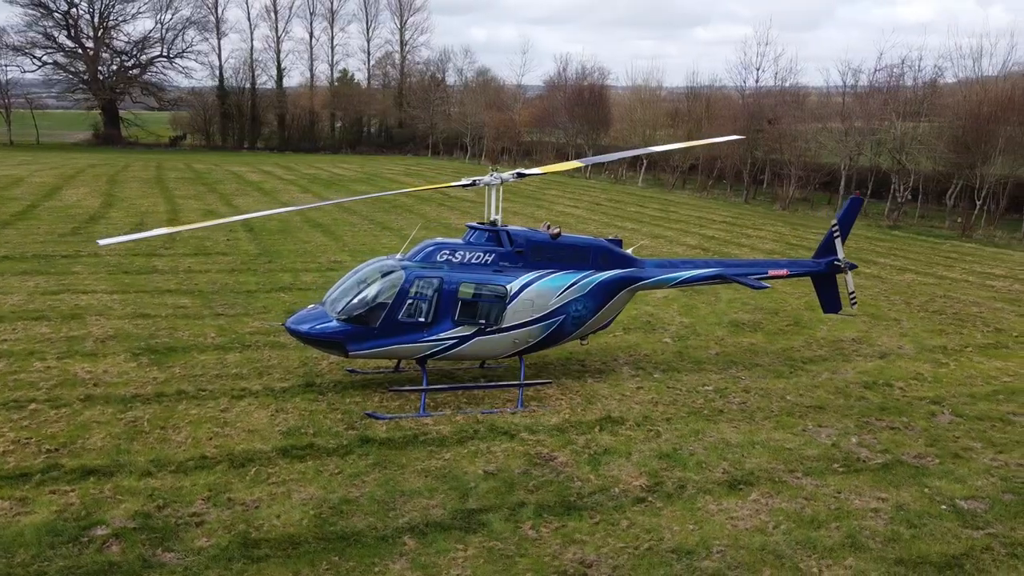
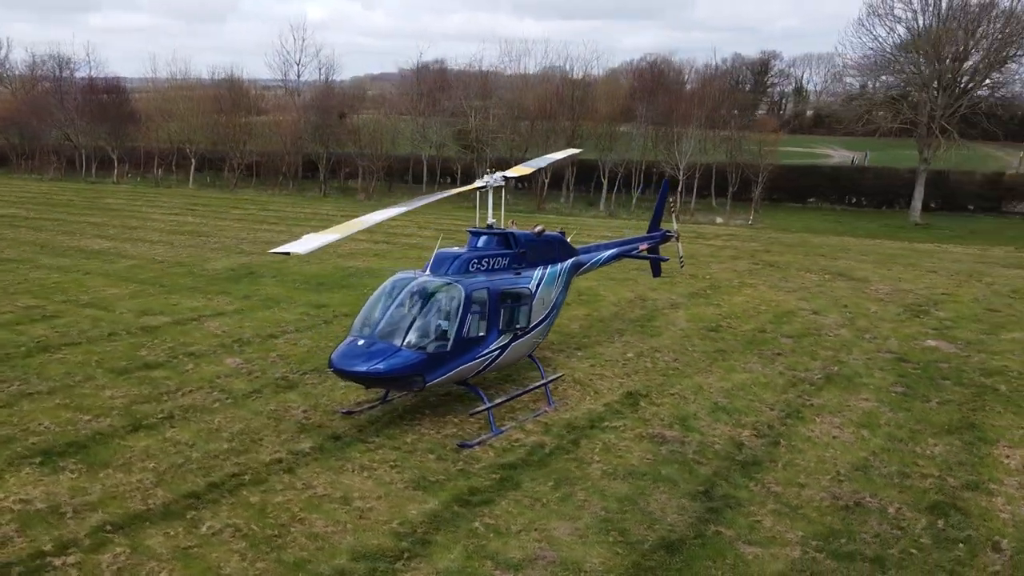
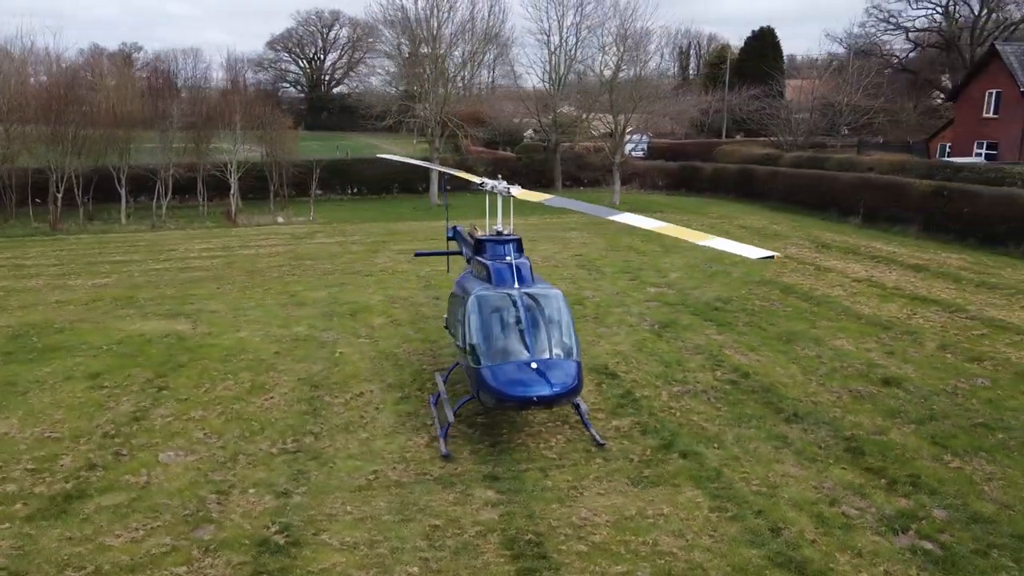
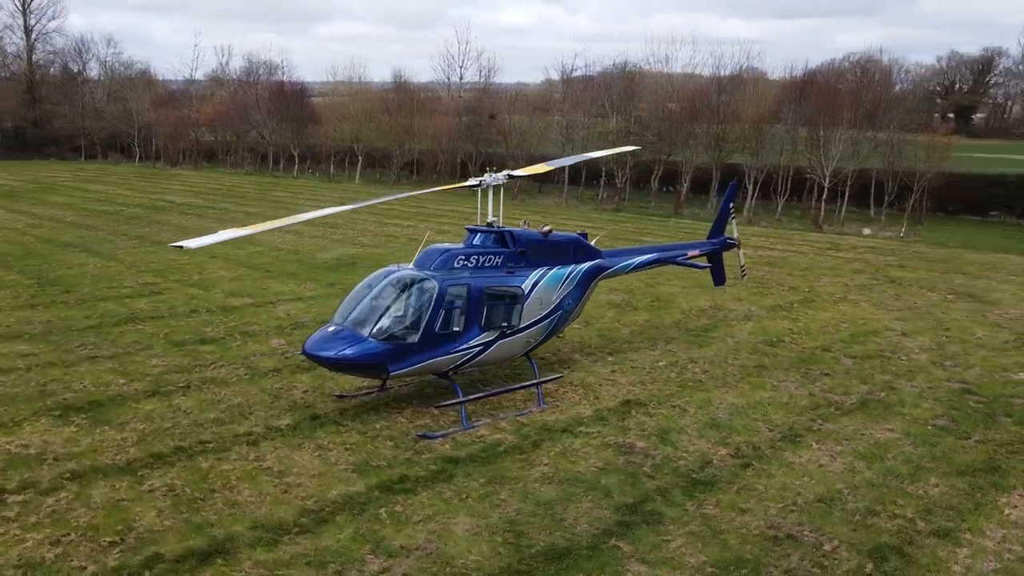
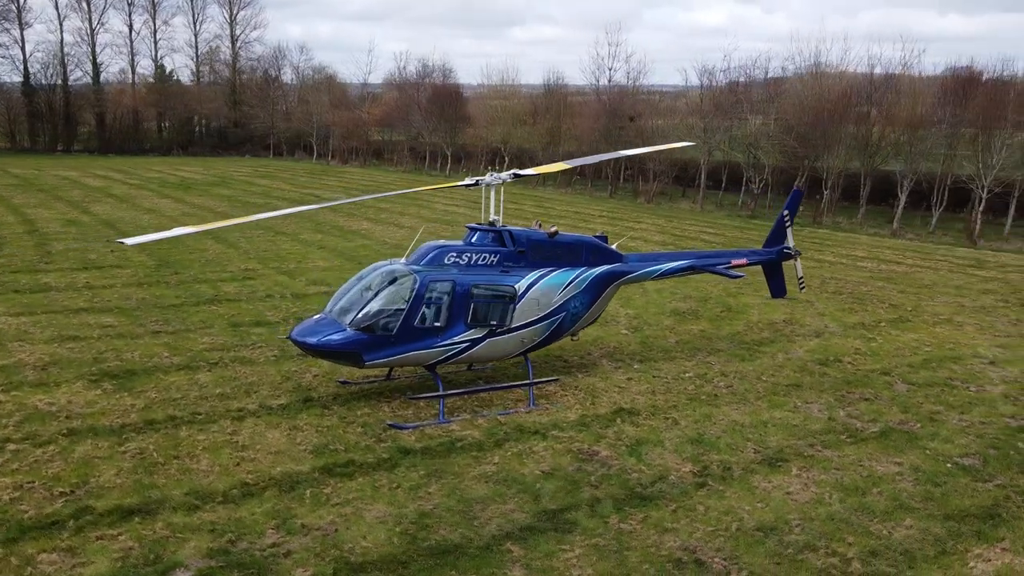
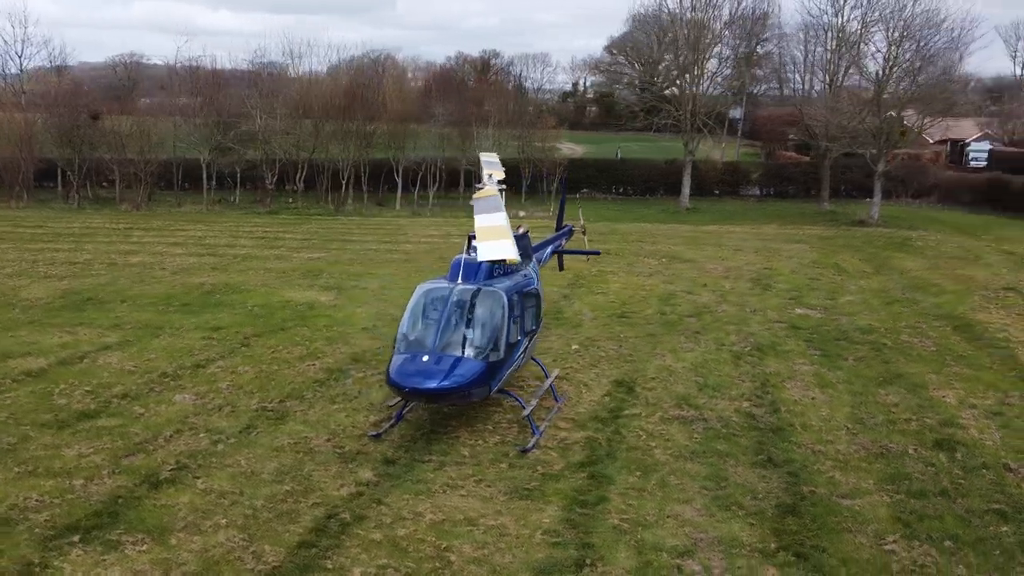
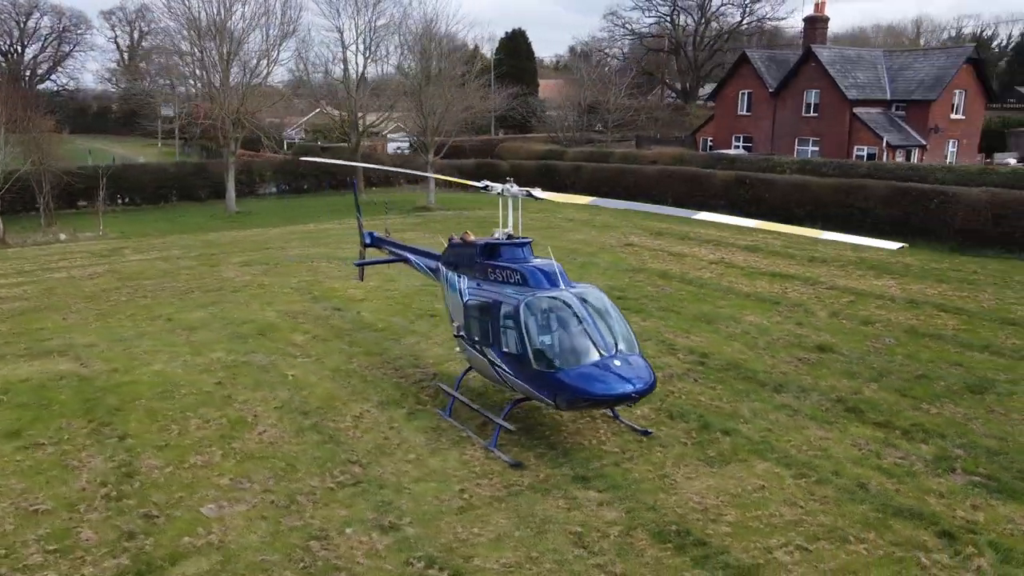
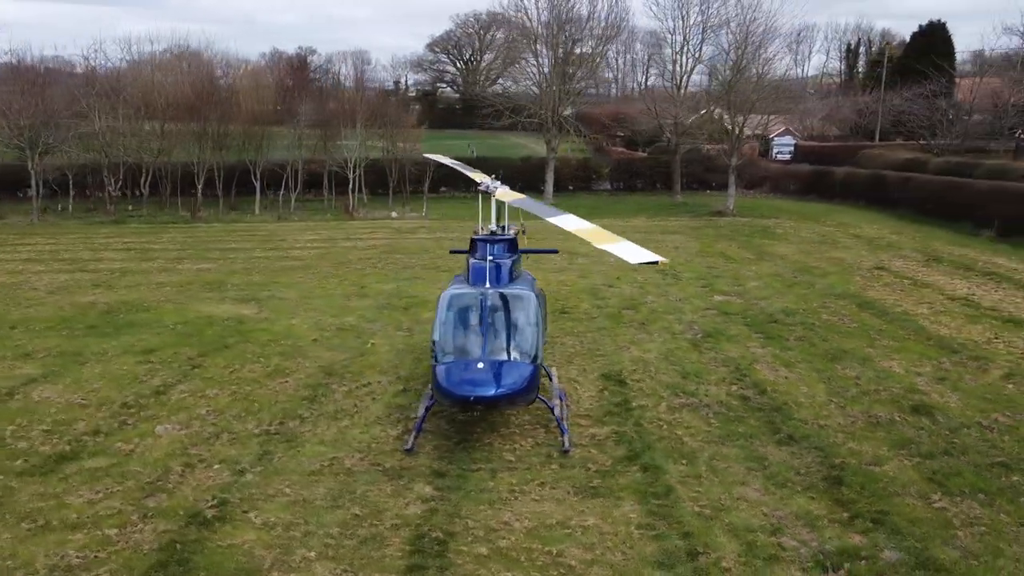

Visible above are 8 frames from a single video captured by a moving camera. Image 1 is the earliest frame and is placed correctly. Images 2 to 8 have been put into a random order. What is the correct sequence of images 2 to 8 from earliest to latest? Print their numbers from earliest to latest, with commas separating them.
5, 4, 2, 6, 8, 3, 7
